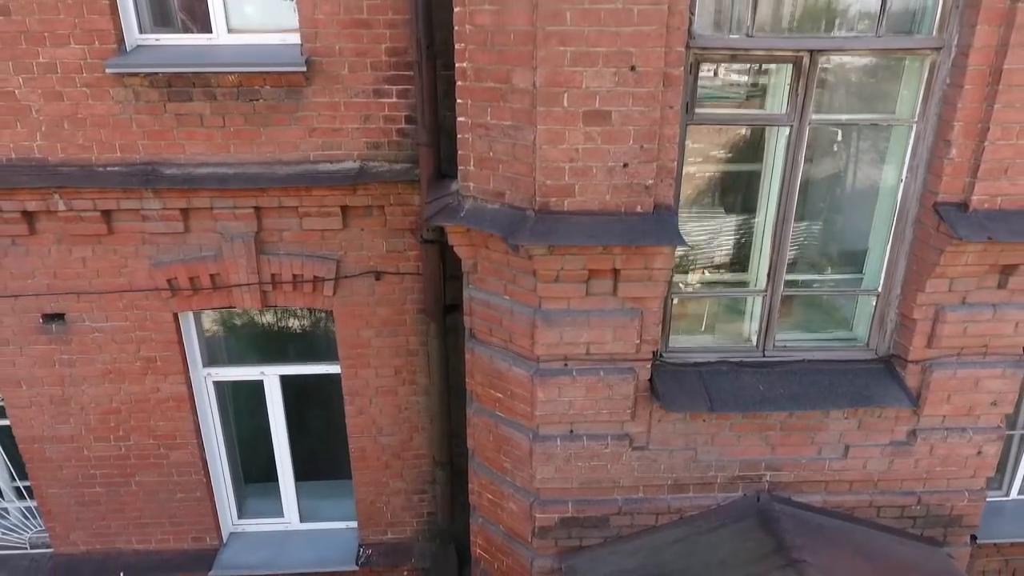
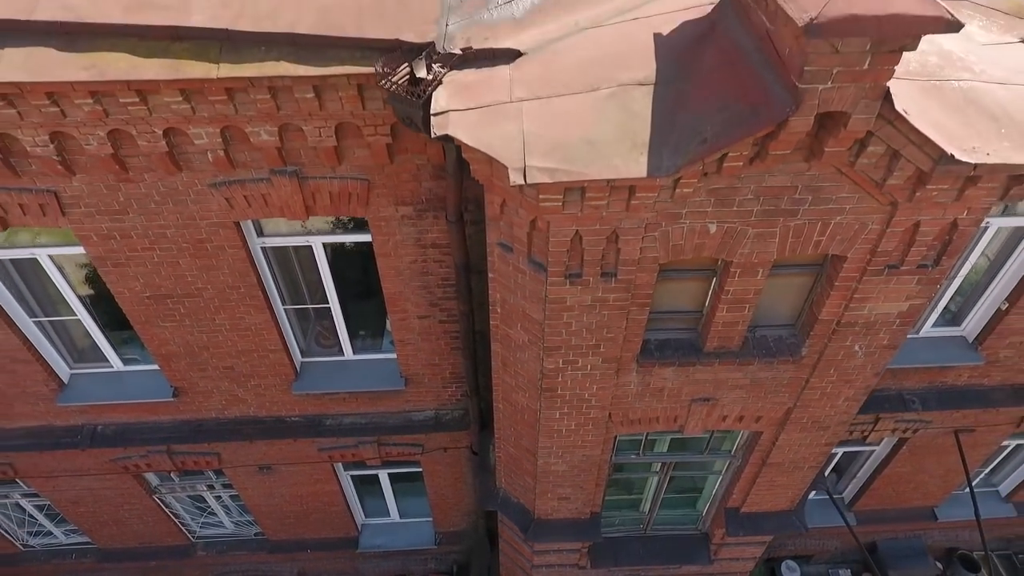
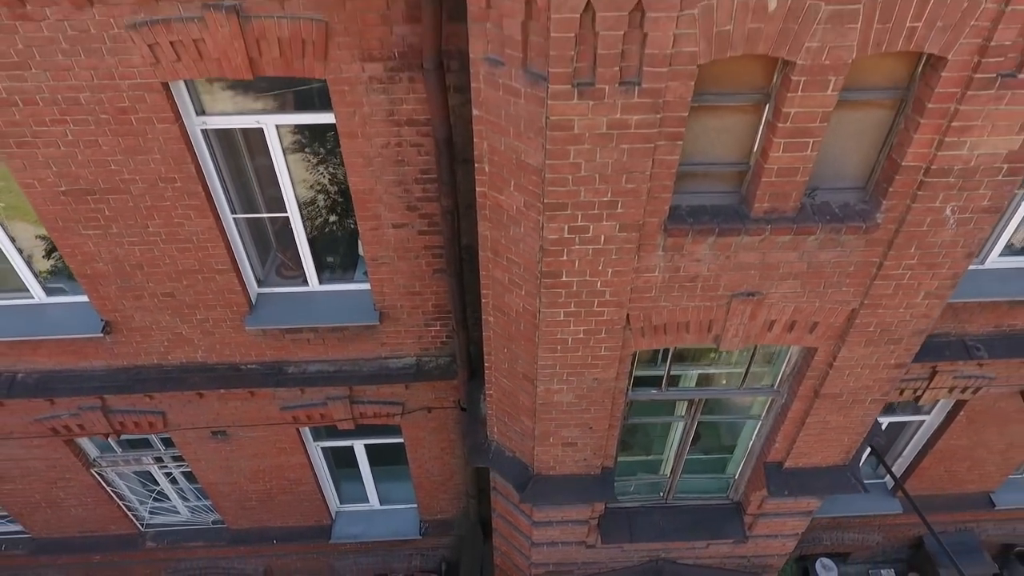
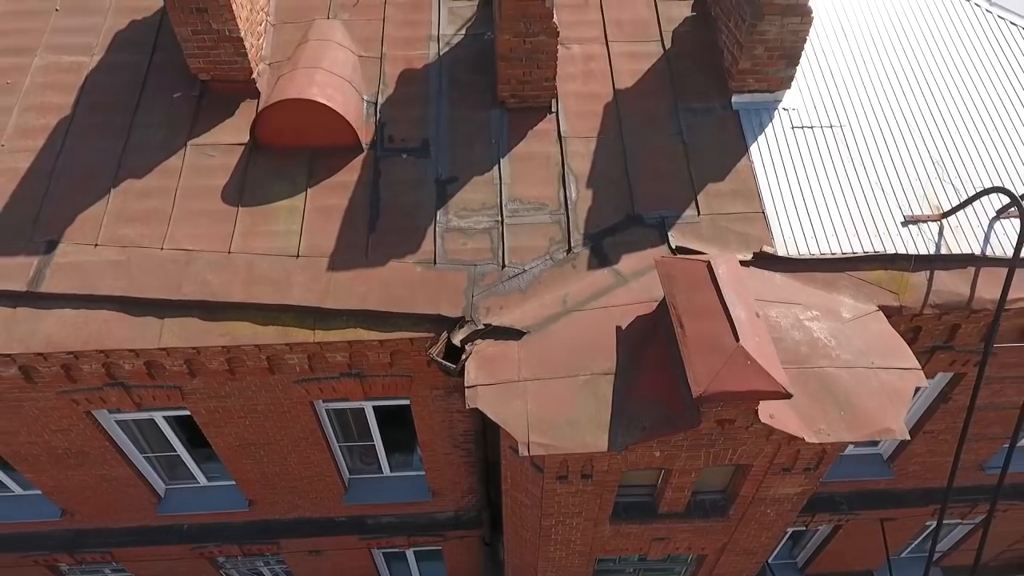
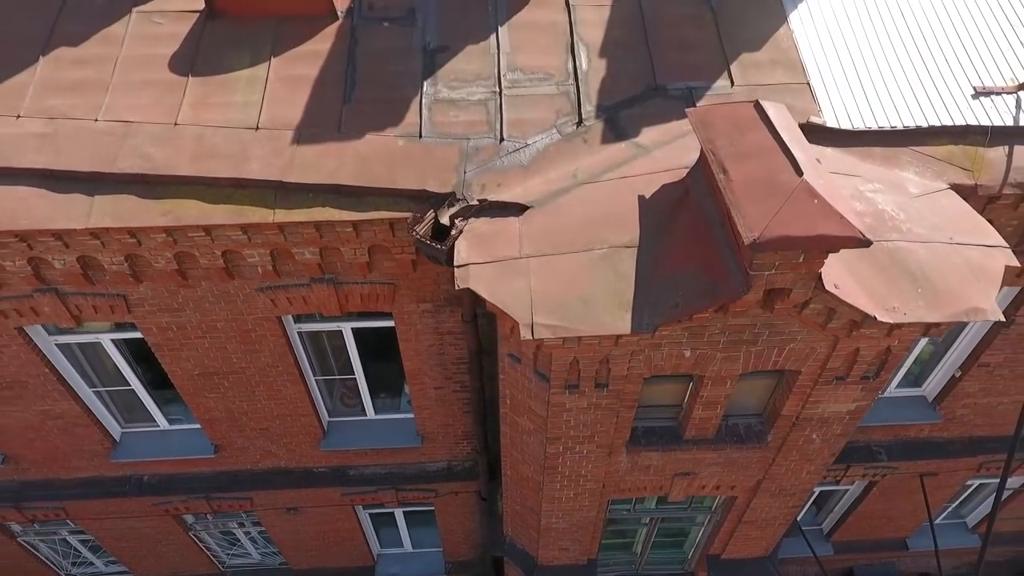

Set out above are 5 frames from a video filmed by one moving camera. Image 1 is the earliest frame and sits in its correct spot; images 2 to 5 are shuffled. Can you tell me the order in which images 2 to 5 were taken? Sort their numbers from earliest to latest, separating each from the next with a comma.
3, 2, 5, 4
